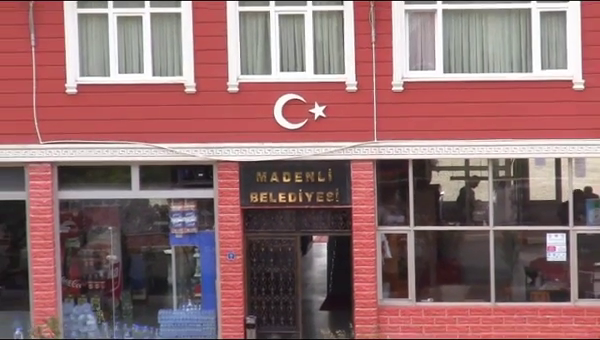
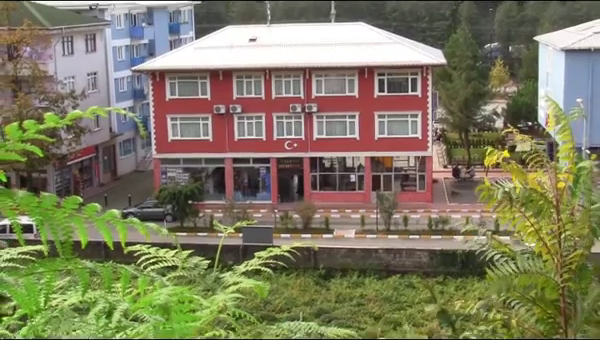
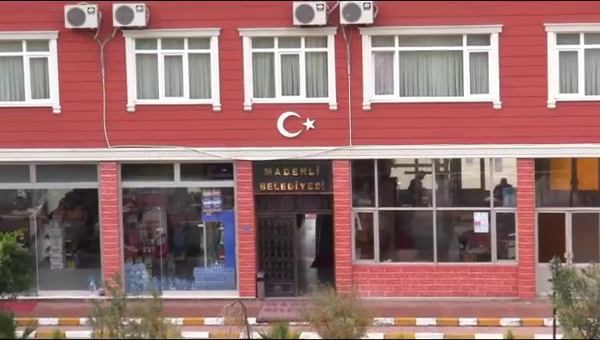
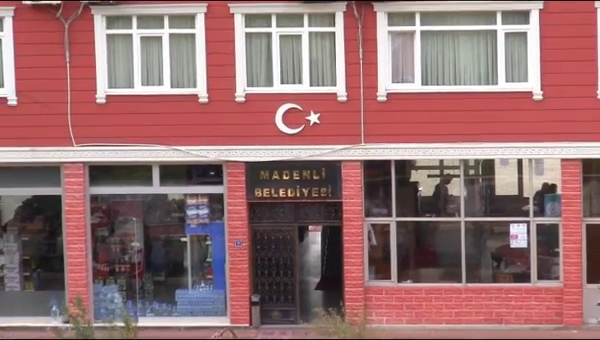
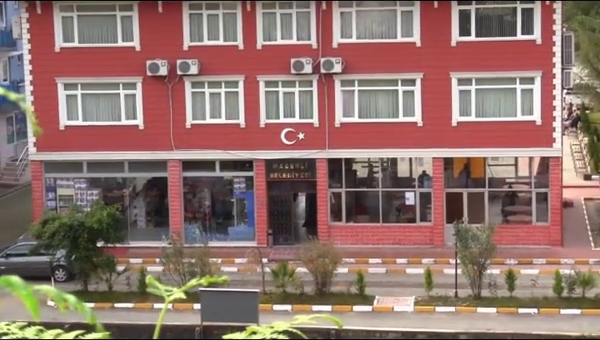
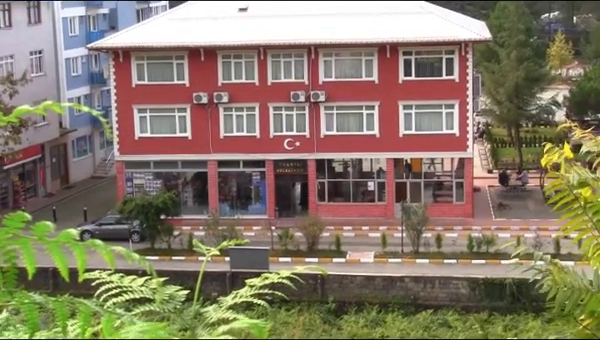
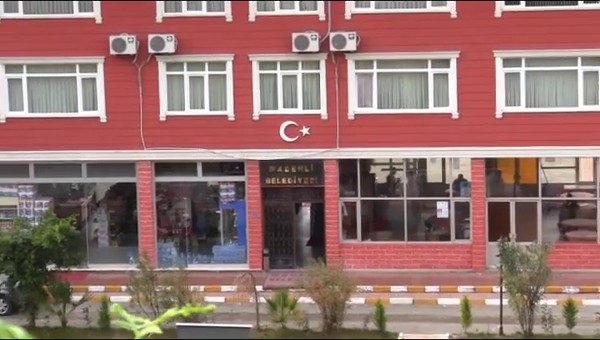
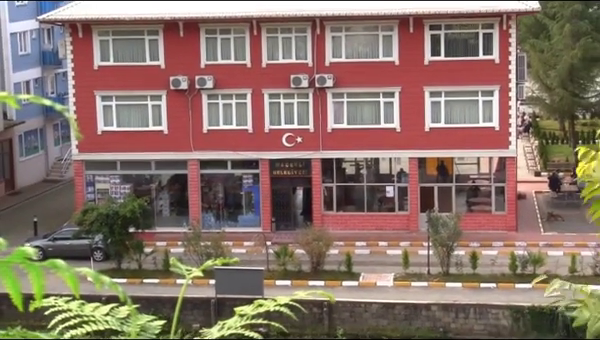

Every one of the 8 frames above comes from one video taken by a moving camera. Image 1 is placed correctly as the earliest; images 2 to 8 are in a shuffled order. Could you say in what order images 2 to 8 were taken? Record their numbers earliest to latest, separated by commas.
4, 3, 7, 5, 8, 6, 2
